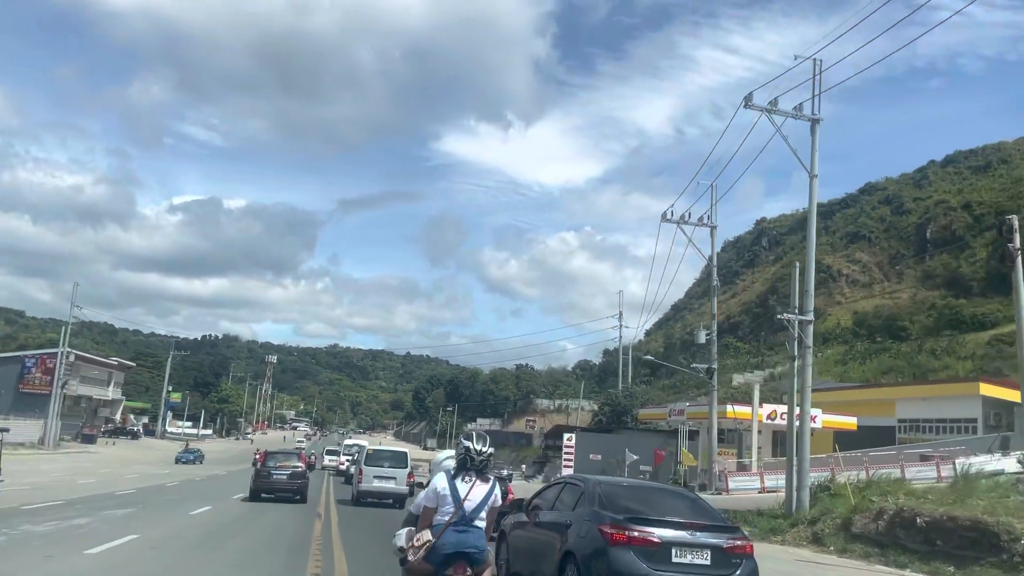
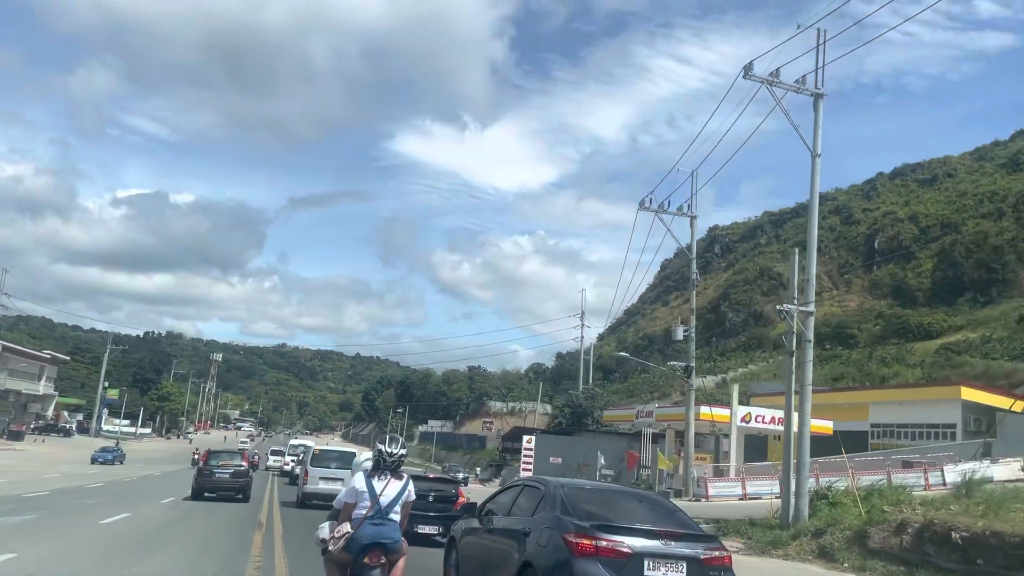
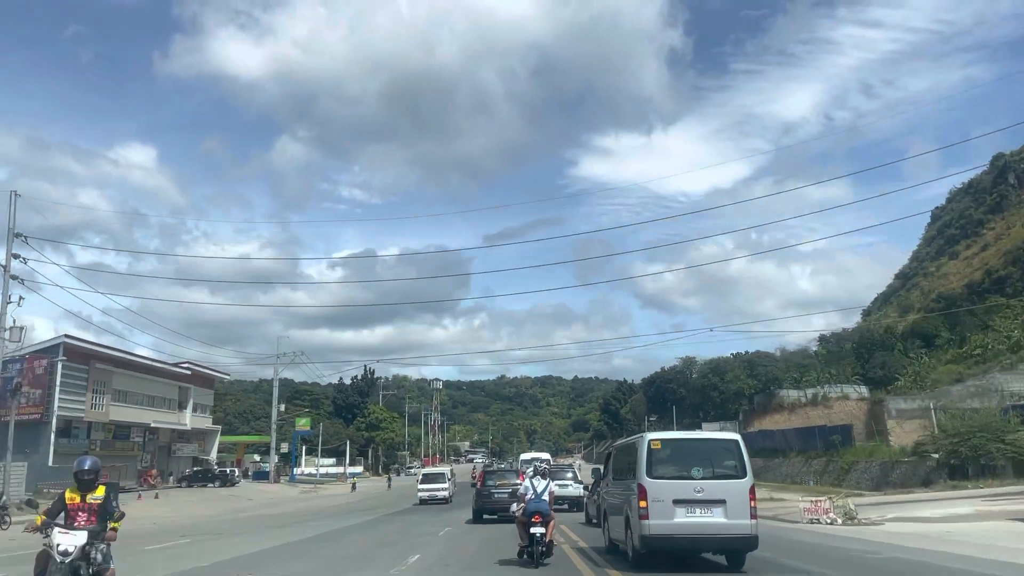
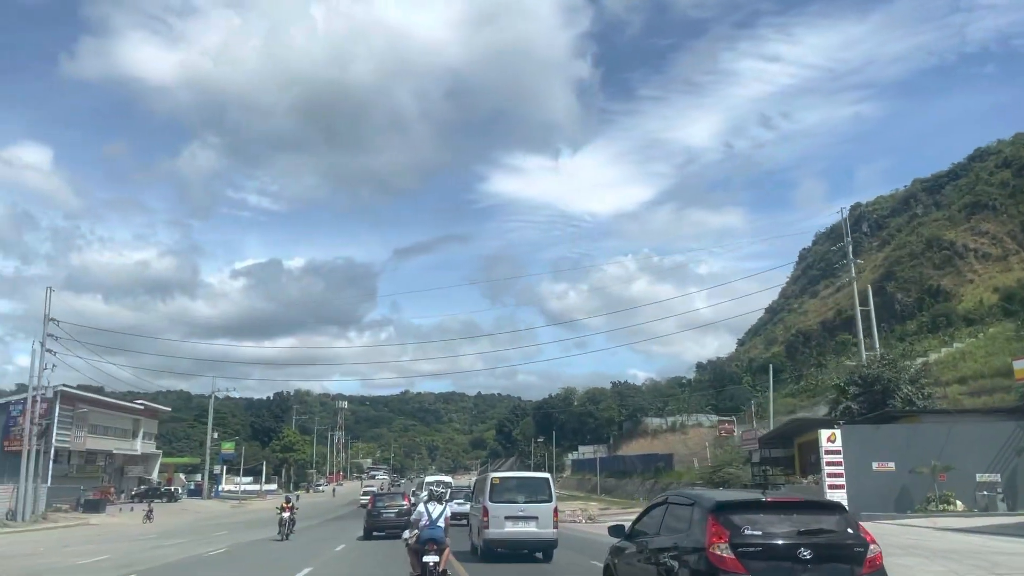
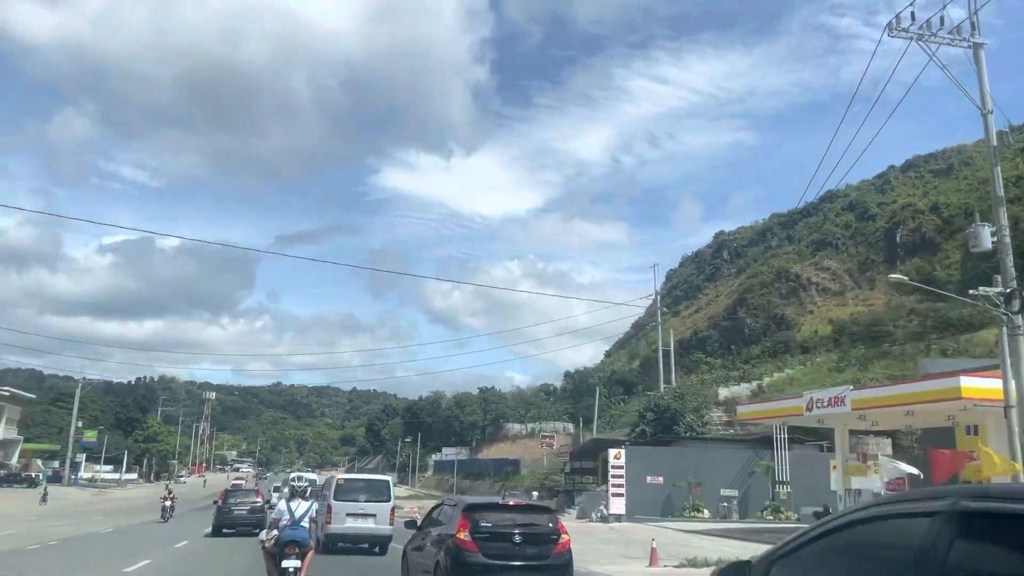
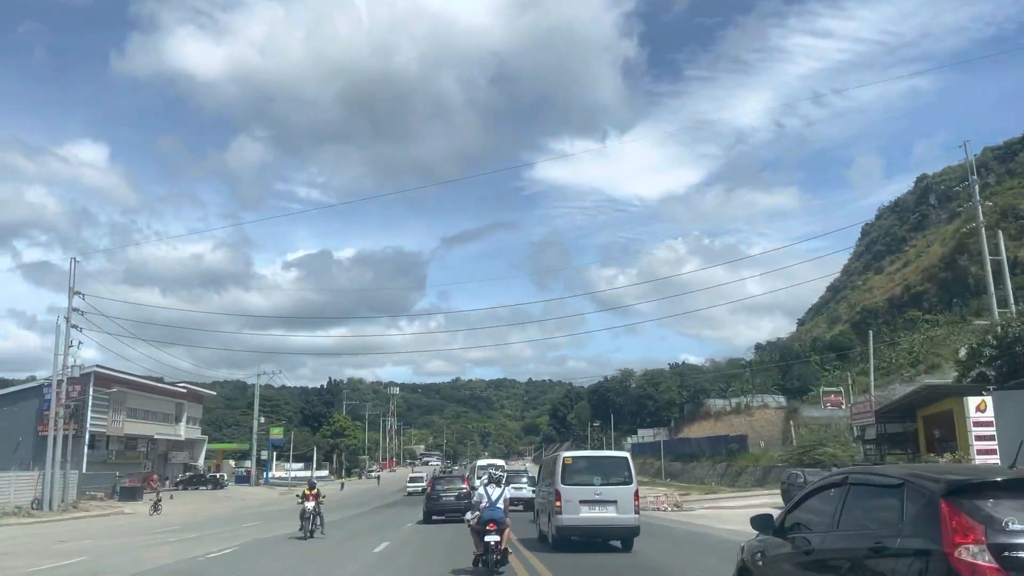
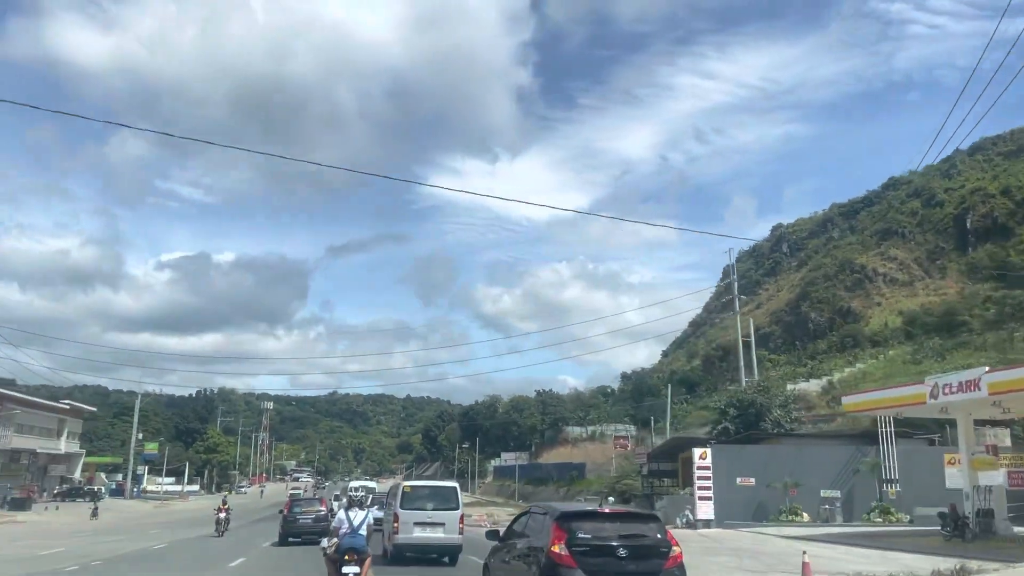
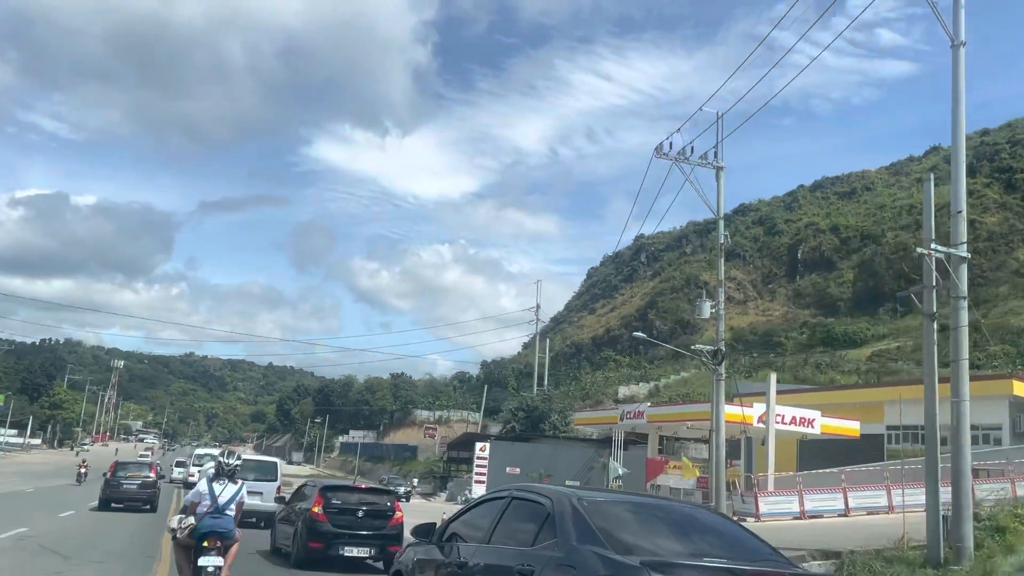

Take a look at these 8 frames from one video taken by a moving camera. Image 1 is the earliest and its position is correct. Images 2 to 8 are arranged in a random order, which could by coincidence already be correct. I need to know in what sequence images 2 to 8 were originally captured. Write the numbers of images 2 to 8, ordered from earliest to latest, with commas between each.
2, 8, 5, 7, 4, 6, 3
